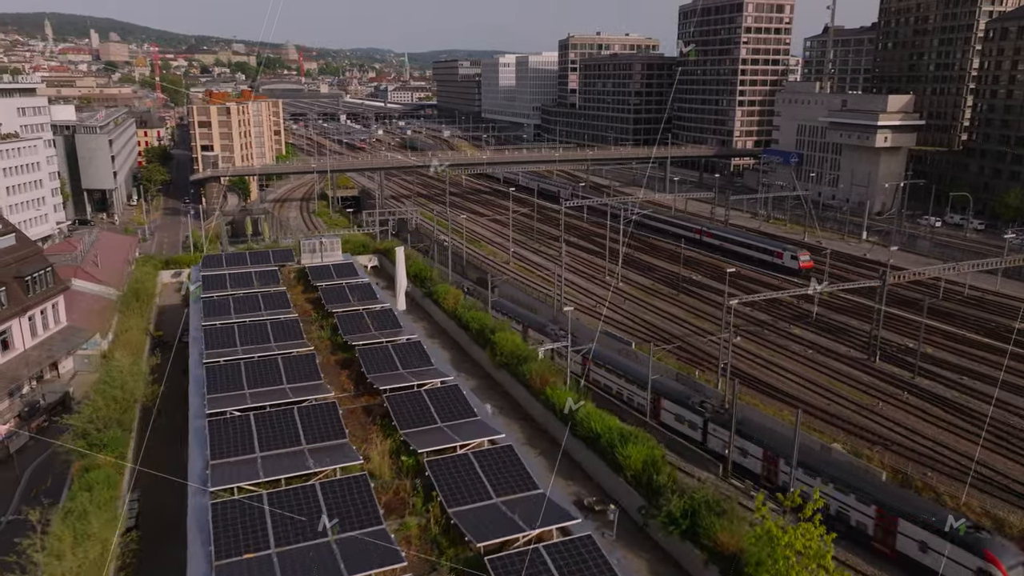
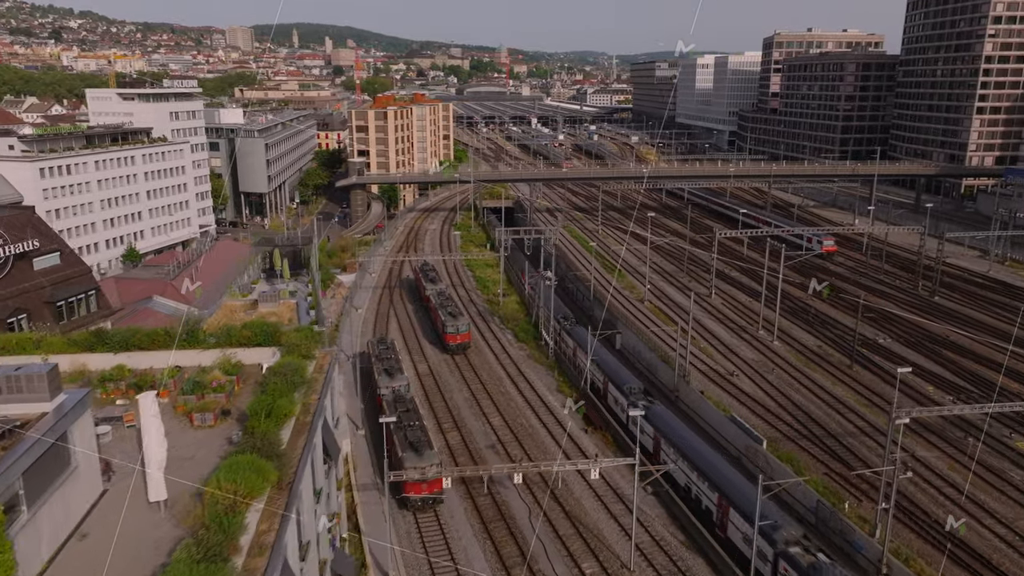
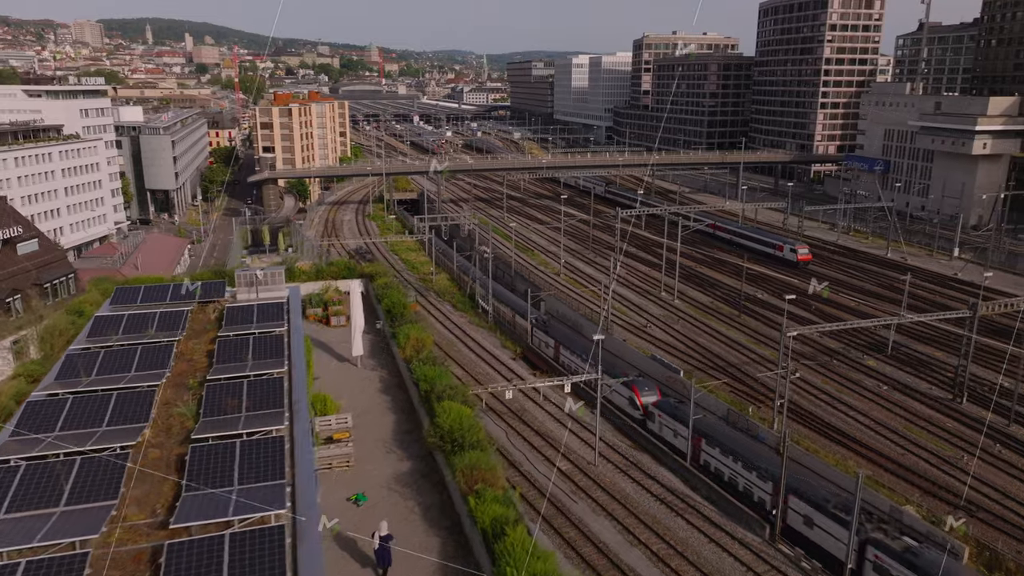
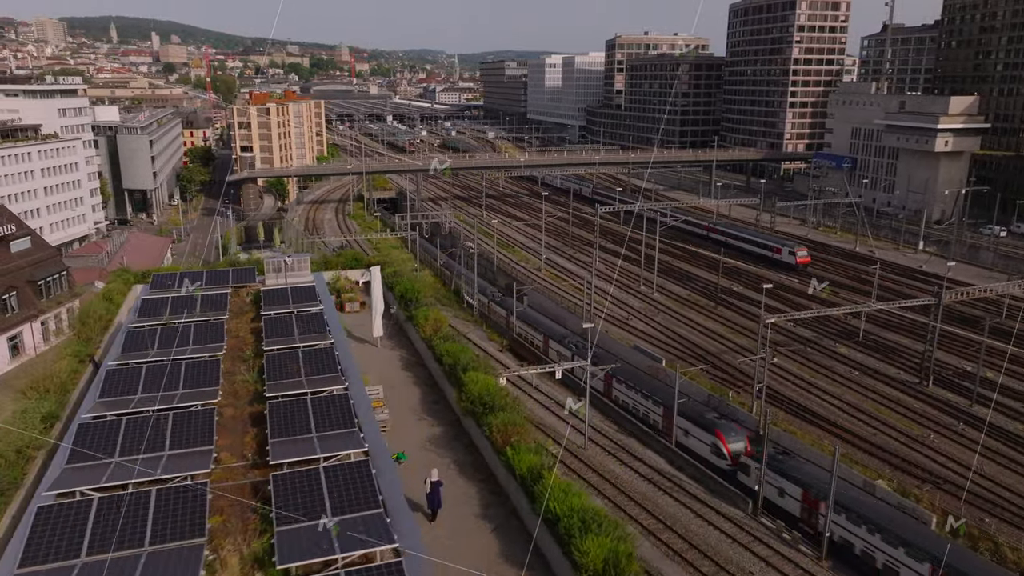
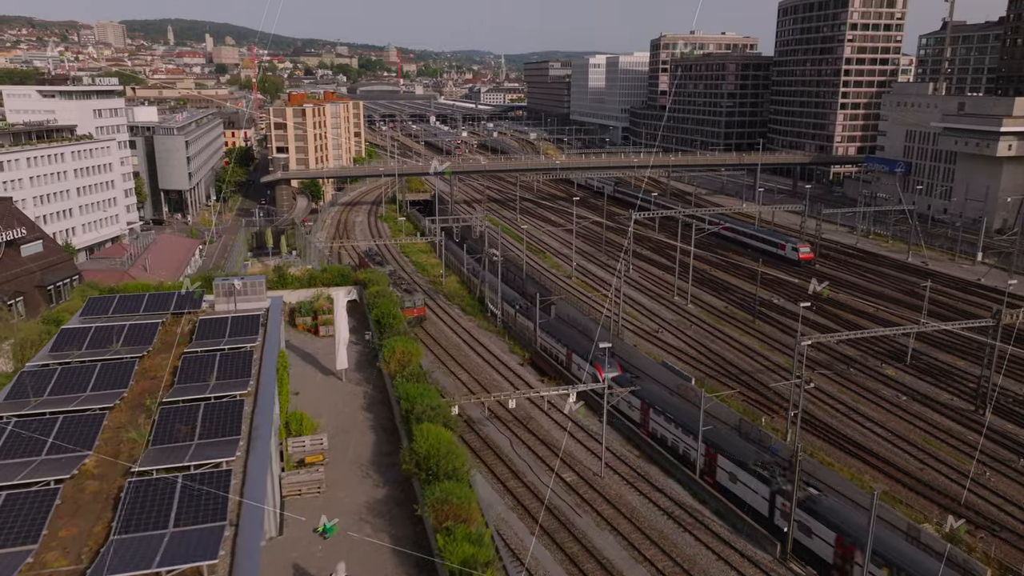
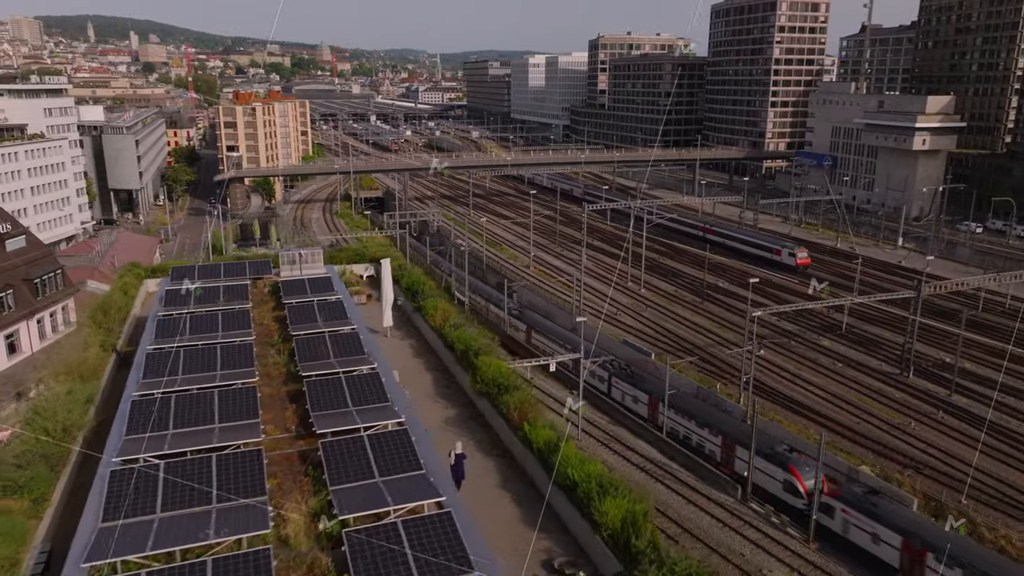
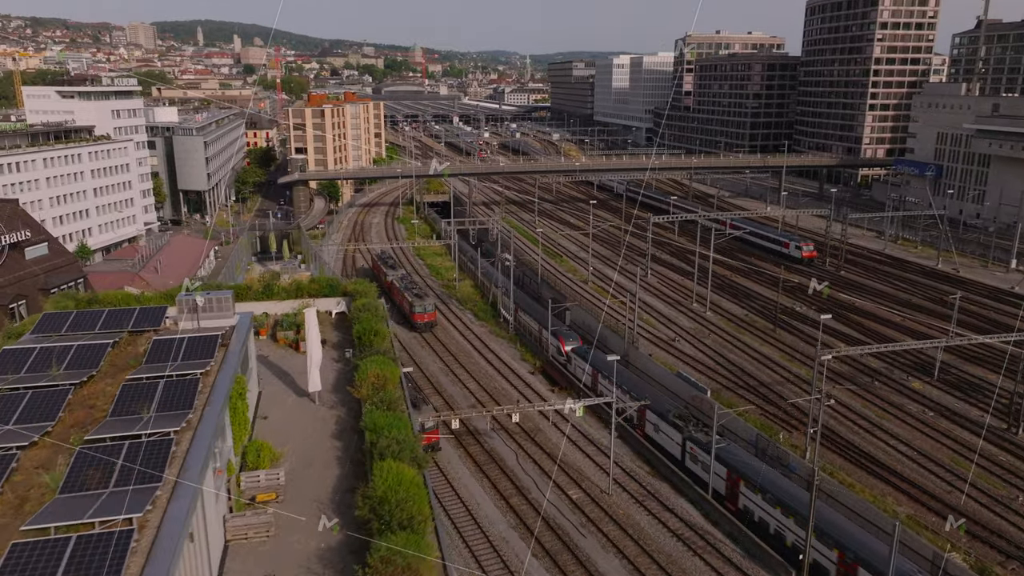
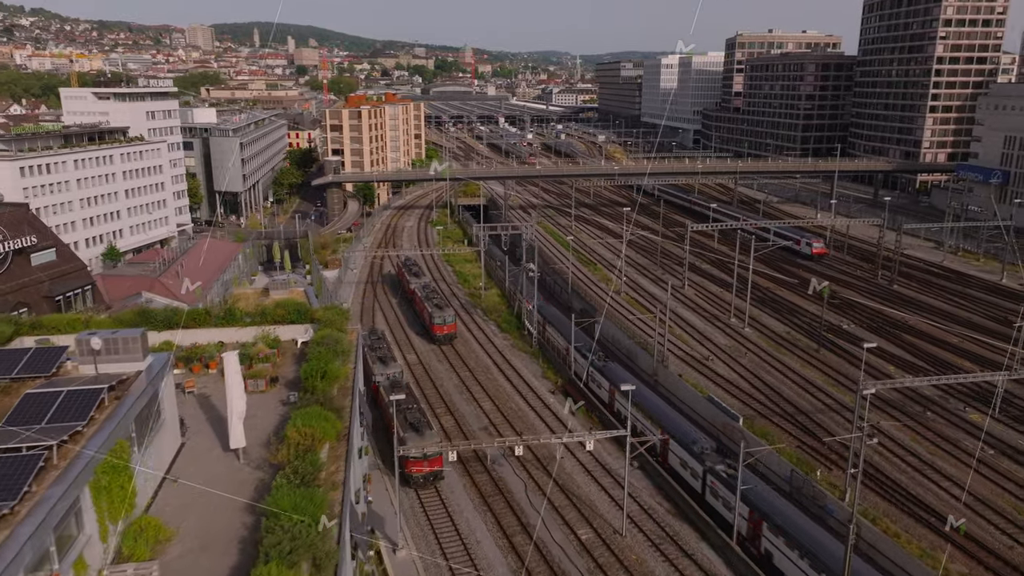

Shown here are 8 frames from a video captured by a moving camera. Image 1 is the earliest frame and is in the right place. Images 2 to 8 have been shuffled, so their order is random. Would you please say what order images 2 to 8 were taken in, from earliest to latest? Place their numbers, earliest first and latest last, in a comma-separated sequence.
6, 4, 3, 5, 7, 8, 2
